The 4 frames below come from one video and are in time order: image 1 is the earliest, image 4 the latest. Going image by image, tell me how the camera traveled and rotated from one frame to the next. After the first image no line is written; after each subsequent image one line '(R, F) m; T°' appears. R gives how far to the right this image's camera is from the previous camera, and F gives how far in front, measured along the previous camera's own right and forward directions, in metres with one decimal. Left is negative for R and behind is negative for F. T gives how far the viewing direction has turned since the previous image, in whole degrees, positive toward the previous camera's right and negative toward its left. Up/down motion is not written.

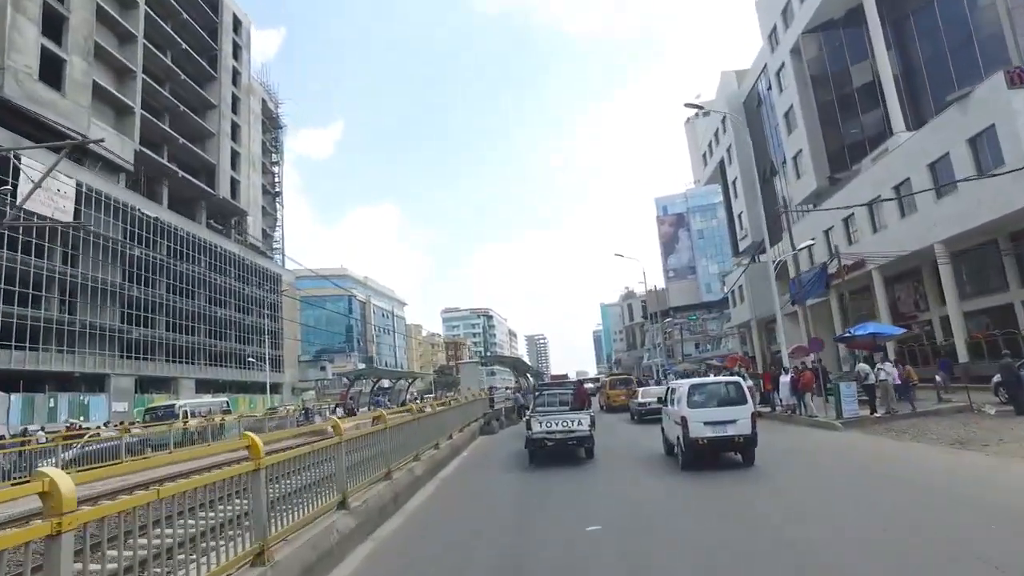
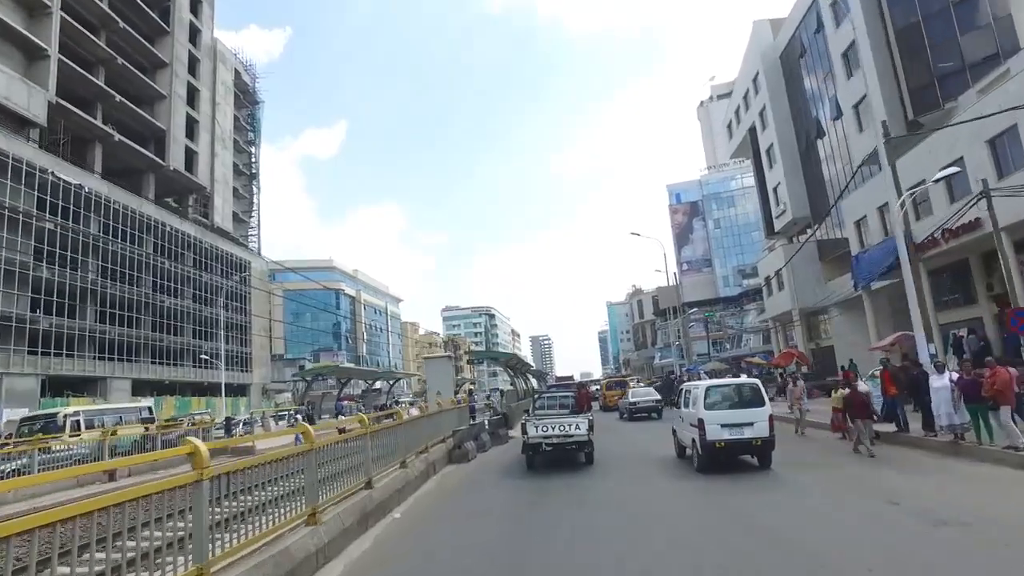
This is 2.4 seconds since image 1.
(+0.2, +2.2) m; 0°
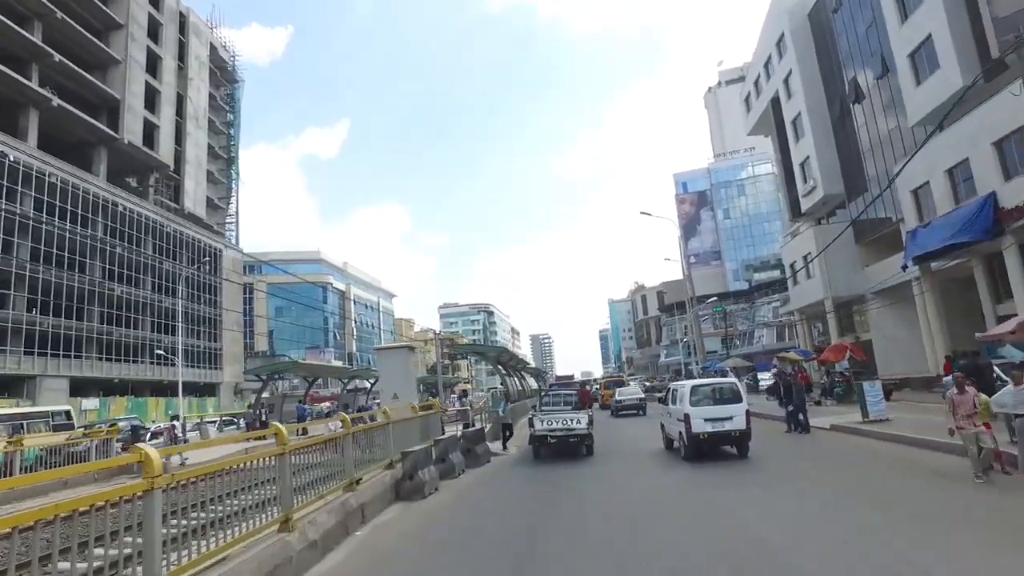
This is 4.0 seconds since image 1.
(+0.1, +1.4) m; 0°
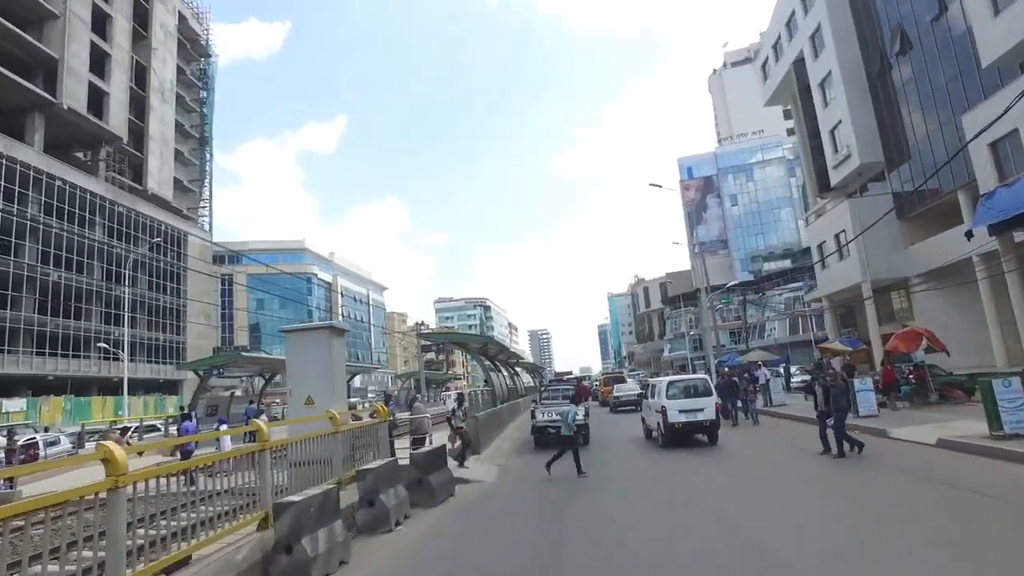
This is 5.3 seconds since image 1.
(+0.1, +1.4) m; 0°
